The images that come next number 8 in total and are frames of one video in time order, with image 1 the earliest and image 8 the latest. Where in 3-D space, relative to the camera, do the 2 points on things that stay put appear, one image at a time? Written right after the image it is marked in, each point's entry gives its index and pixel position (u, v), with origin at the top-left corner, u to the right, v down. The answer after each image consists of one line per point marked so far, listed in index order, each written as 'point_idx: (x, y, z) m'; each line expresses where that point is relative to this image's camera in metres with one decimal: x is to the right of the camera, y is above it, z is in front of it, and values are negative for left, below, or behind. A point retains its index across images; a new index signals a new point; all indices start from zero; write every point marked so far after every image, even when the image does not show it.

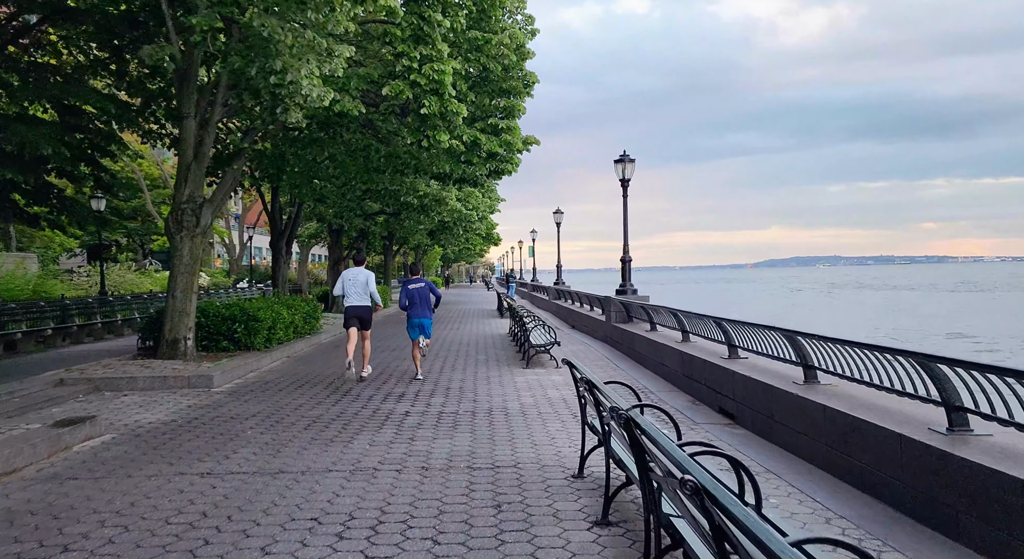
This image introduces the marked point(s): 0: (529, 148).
0: (+0.3, +2.3, +12.5) m
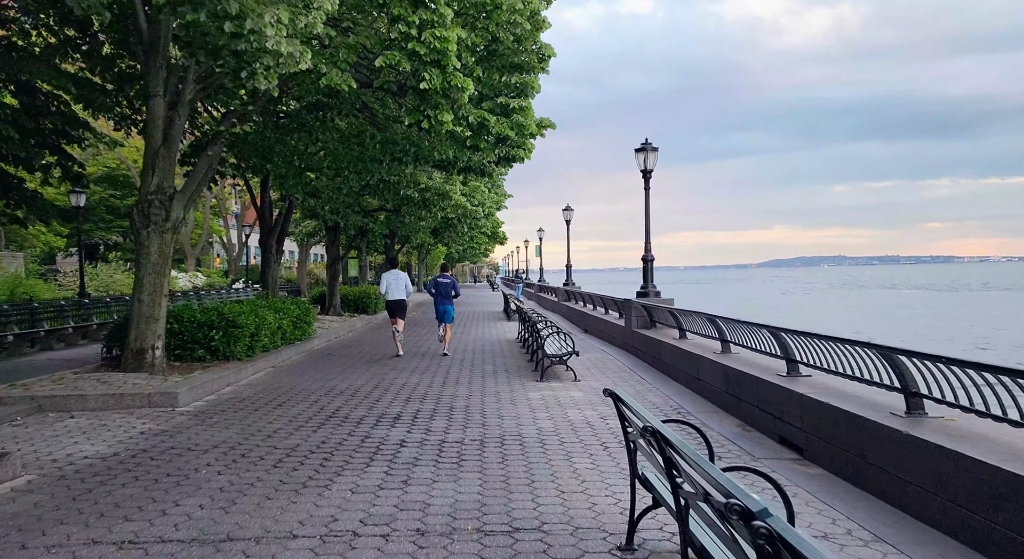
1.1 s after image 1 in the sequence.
0: (+0.5, +2.3, +11.0) m
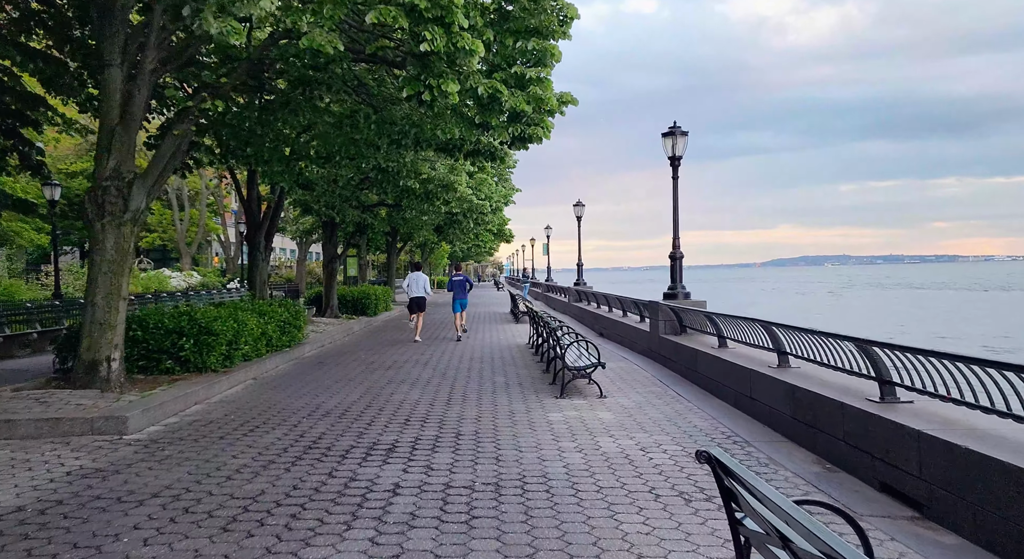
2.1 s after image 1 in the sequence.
0: (+0.7, +2.3, +9.5) m
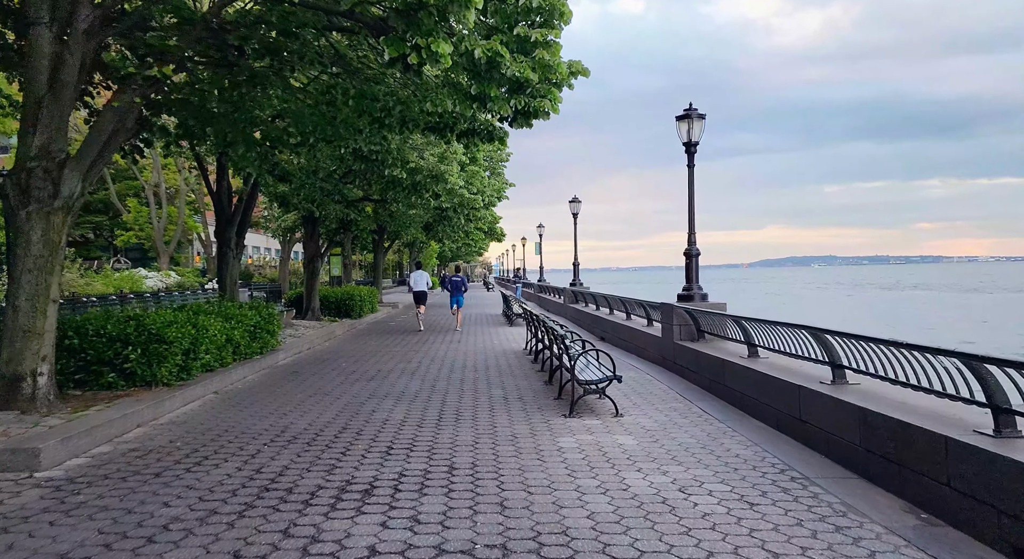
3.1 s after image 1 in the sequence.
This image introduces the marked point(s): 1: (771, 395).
0: (+0.7, +2.3, +8.1) m
1: (+2.7, -1.2, +7.6) m
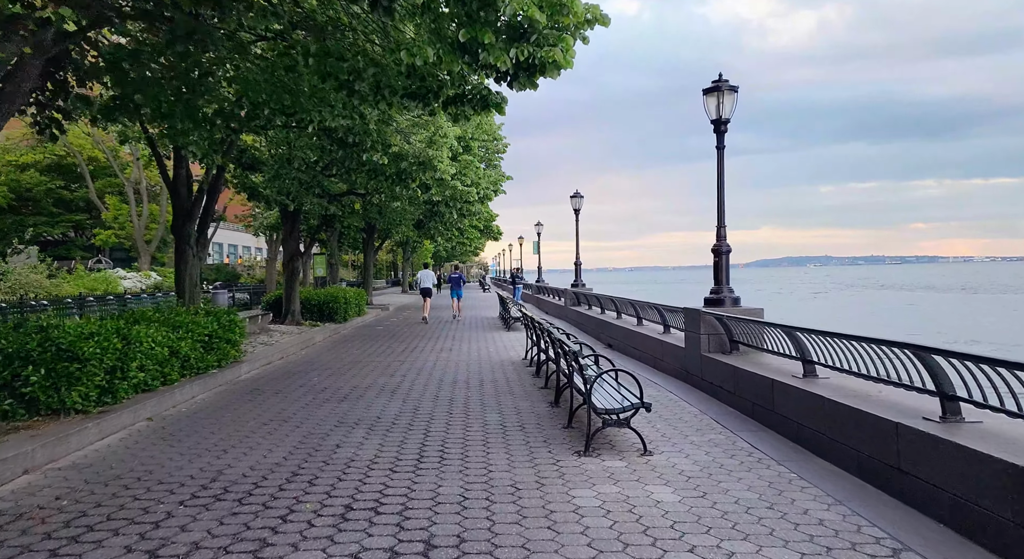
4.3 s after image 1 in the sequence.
0: (+0.7, +2.3, +6.4) m
1: (+2.7, -1.2, +5.8) m
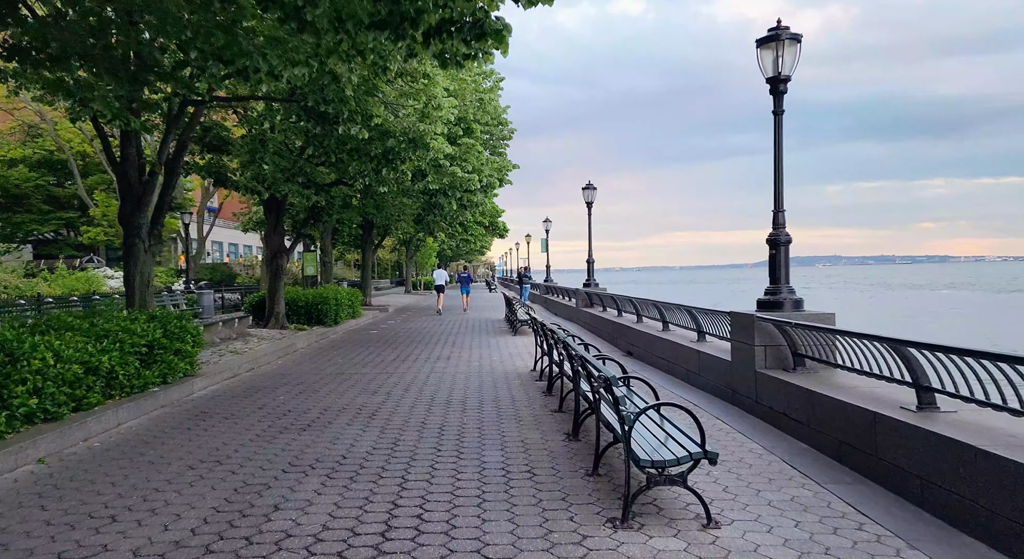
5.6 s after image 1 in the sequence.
0: (+0.7, +2.3, +4.4) m
1: (+2.8, -1.2, +3.8) m
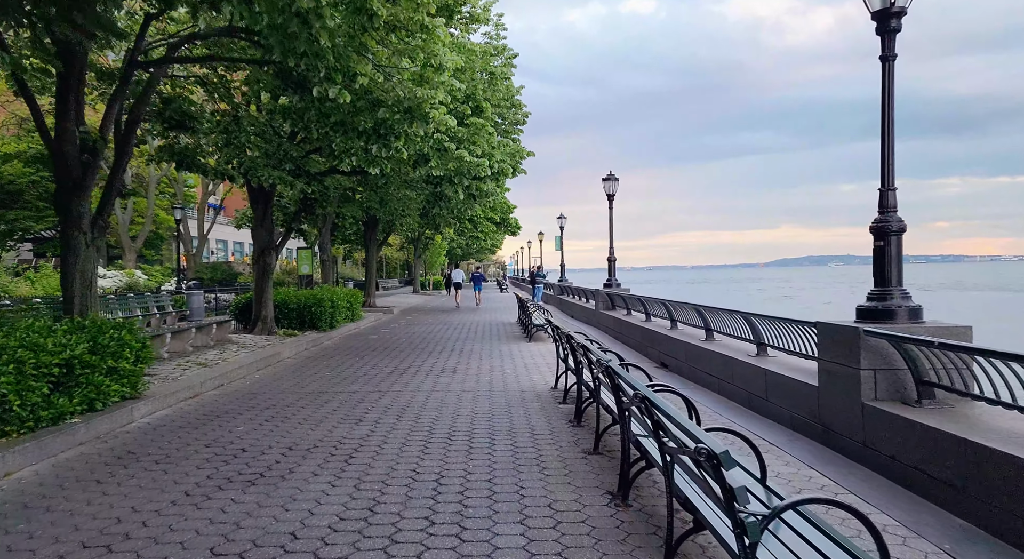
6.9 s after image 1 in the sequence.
0: (+0.9, +2.3, +2.4) m
1: (+2.9, -1.2, +1.8) m
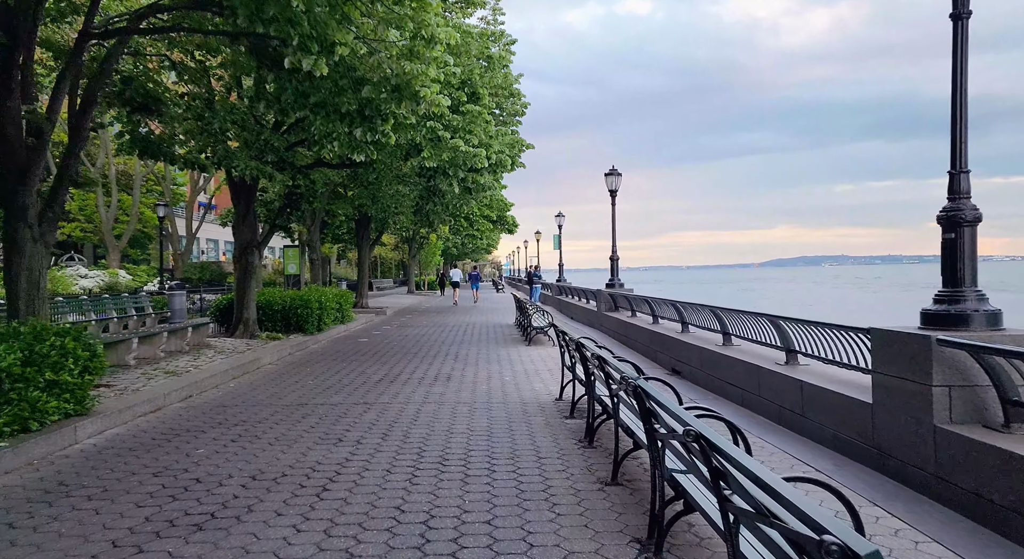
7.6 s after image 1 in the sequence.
0: (+0.9, +2.3, +1.4) m
1: (+2.9, -1.2, +0.9) m
